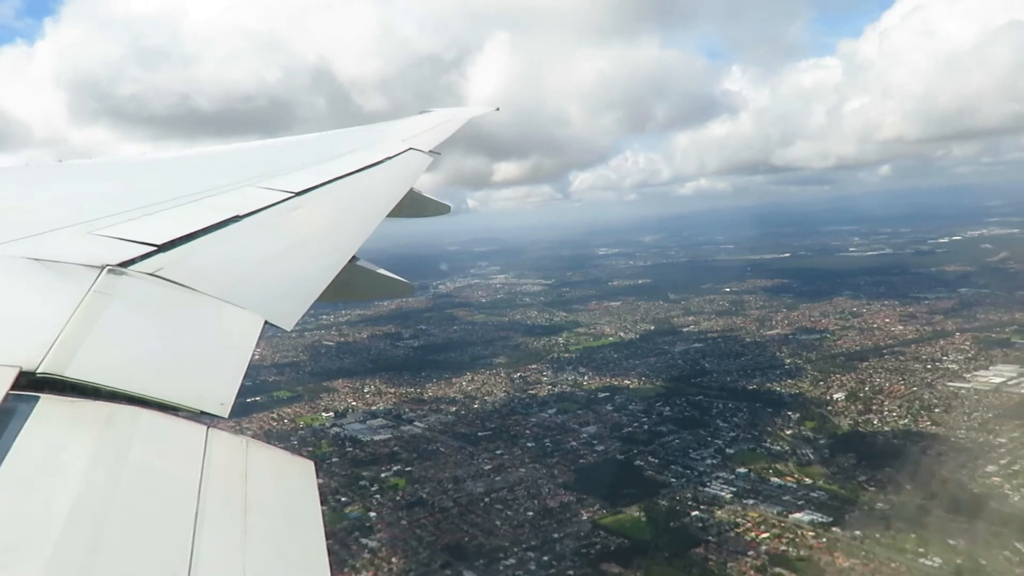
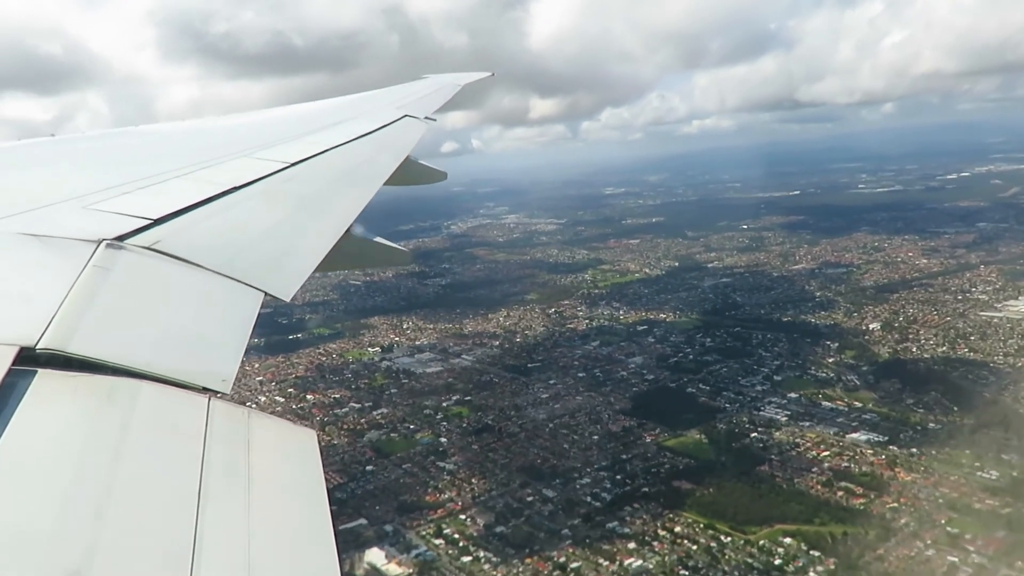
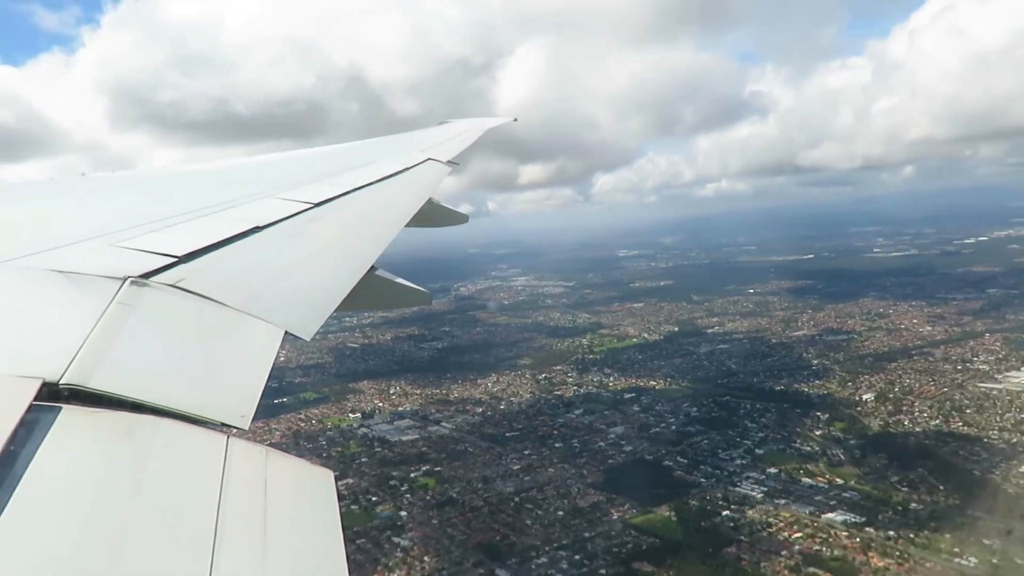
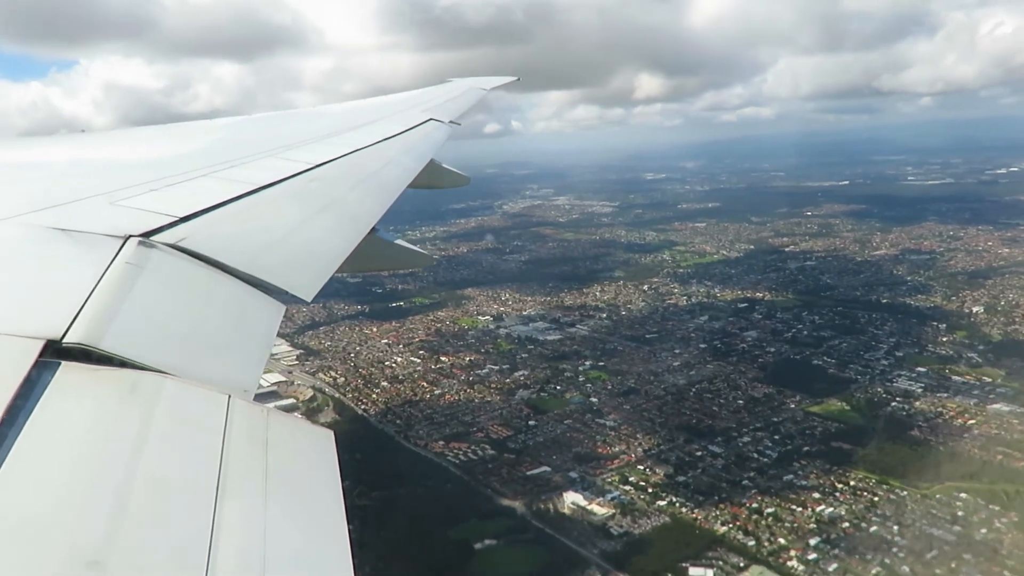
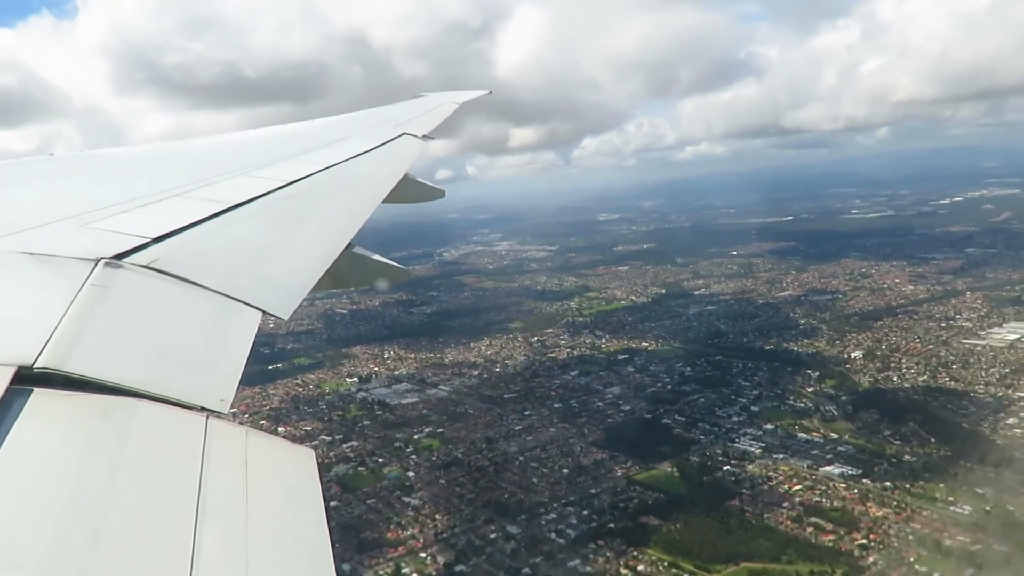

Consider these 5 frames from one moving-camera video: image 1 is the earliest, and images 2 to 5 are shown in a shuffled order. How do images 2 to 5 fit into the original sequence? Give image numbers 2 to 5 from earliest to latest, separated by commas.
3, 5, 2, 4
